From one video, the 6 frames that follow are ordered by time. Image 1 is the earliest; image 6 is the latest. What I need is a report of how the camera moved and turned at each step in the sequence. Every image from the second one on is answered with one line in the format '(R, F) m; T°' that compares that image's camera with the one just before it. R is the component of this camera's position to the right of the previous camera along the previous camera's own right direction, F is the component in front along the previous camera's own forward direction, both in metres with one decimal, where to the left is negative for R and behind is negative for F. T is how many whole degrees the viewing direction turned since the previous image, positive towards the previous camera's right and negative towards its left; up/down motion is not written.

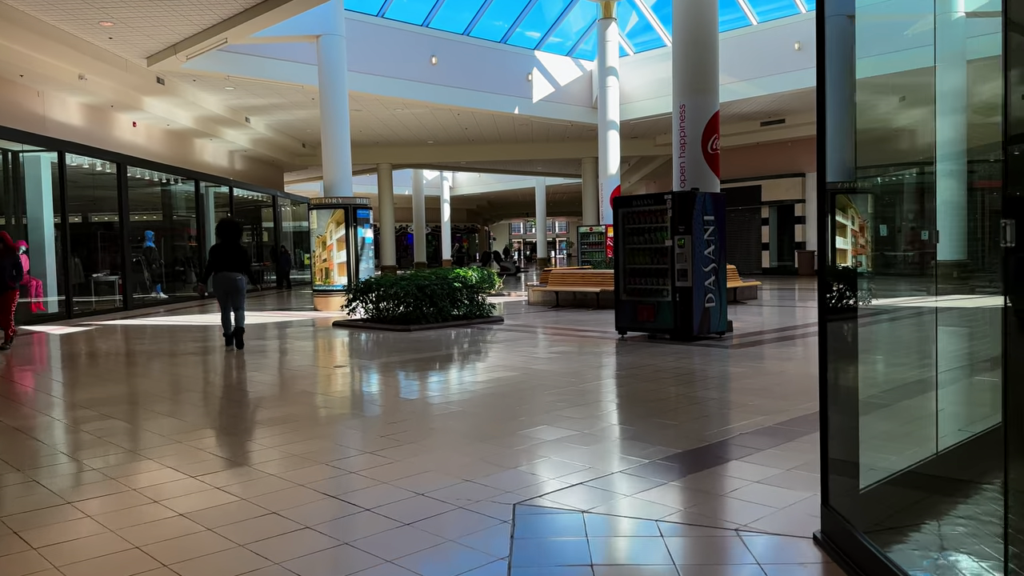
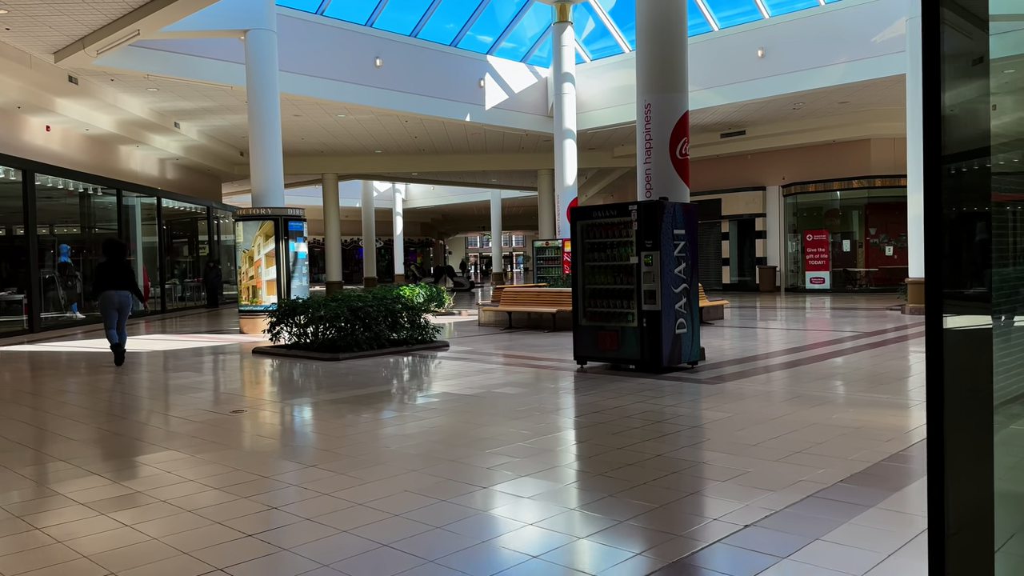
(+0.1, +1.2) m; +3°
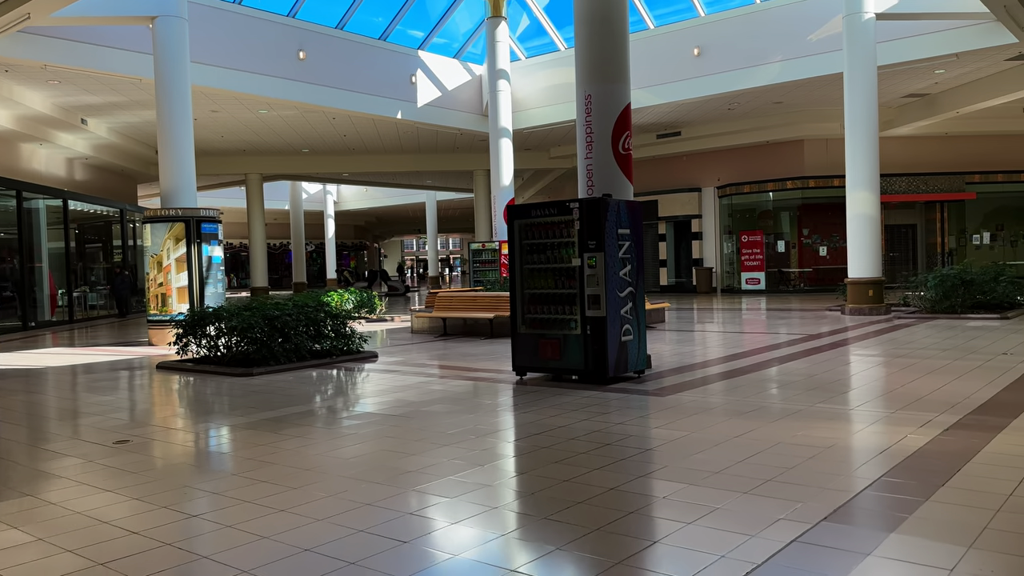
(0.0, +0.6) m; +5°
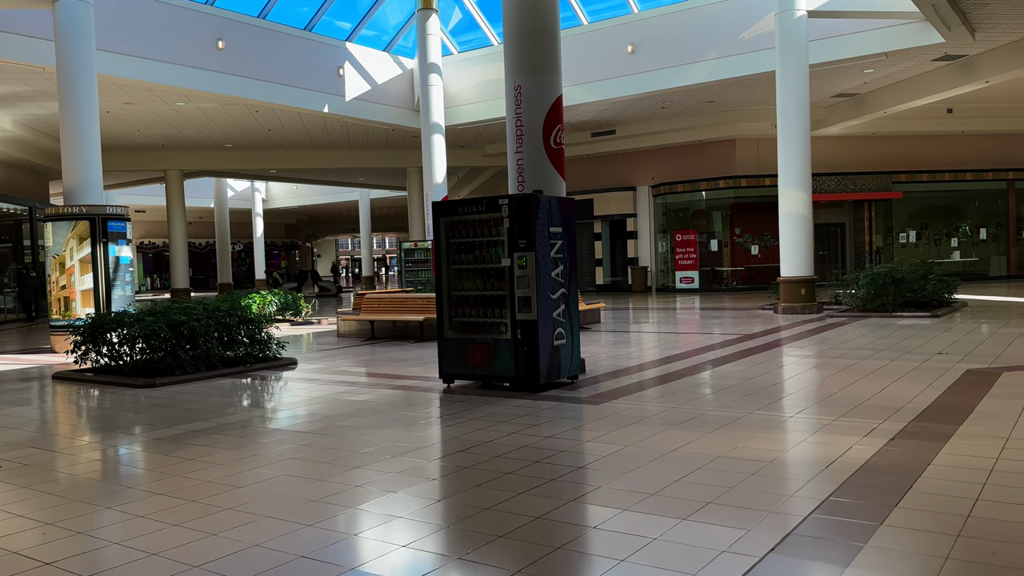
(+0.1, +0.4) m; +4°
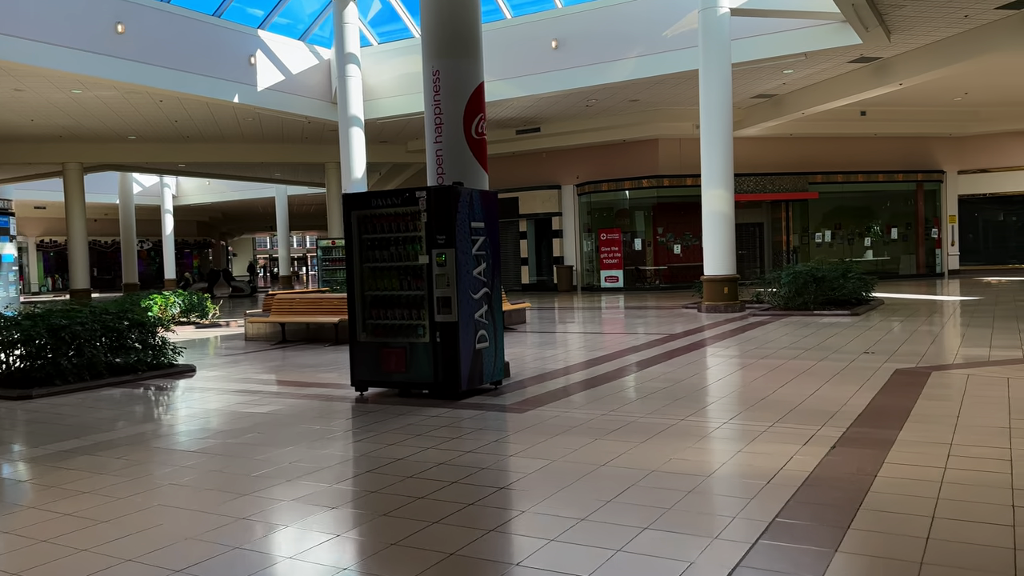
(+0.1, +0.4) m; +5°
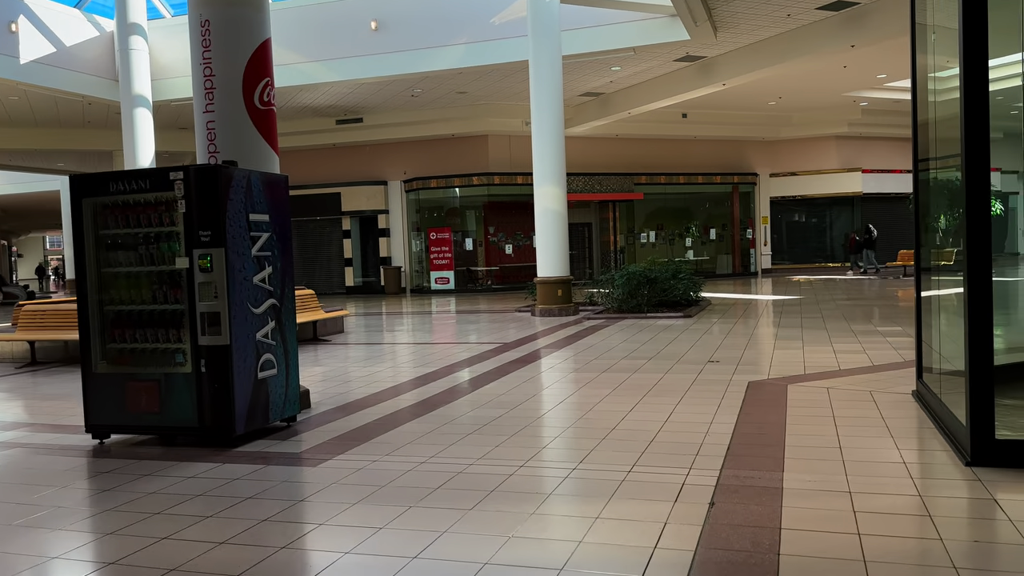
(+0.2, +1.1) m; +12°
